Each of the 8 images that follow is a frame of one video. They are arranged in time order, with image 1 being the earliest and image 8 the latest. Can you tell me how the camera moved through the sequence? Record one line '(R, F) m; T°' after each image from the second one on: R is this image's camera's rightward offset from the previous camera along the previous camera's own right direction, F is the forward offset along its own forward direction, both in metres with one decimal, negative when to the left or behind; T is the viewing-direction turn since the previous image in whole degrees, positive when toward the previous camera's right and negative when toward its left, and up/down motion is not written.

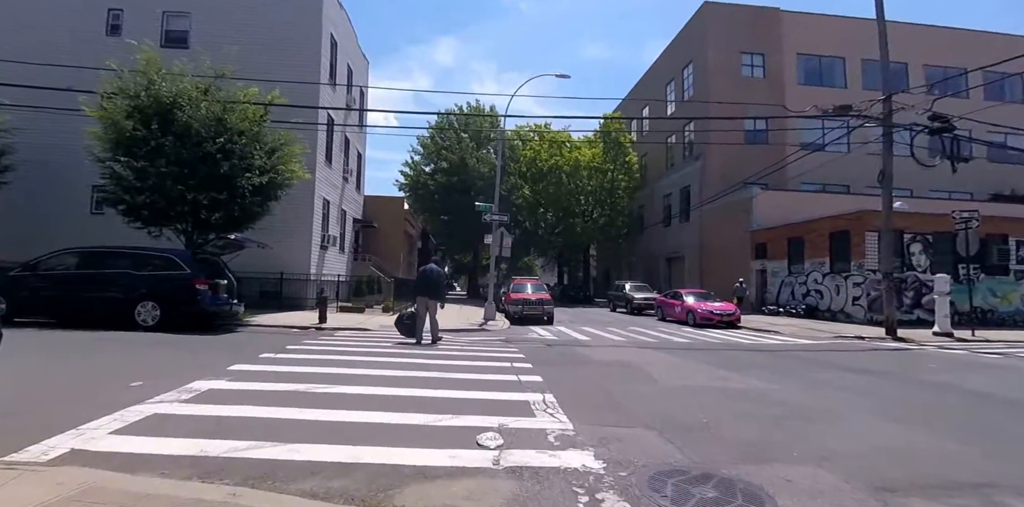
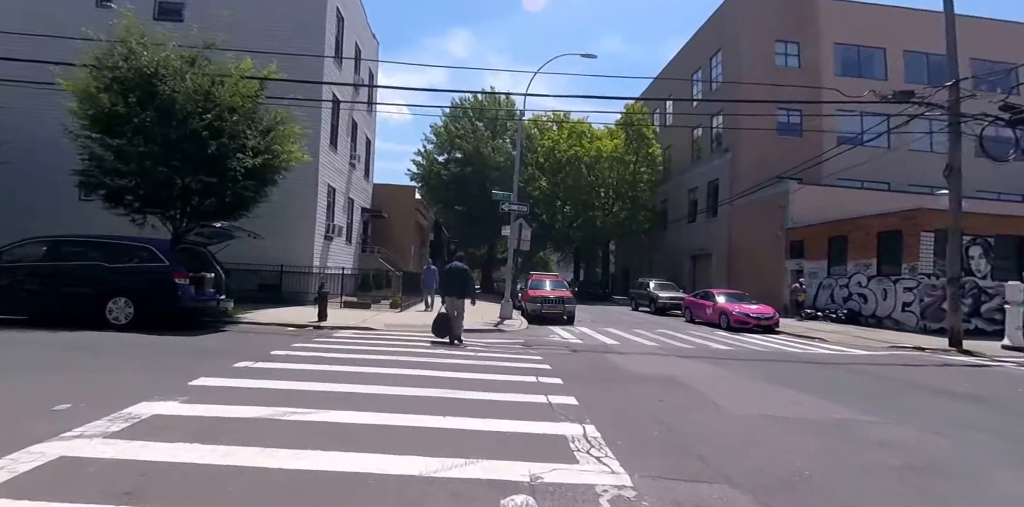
(-0.2, +1.7) m; -2°
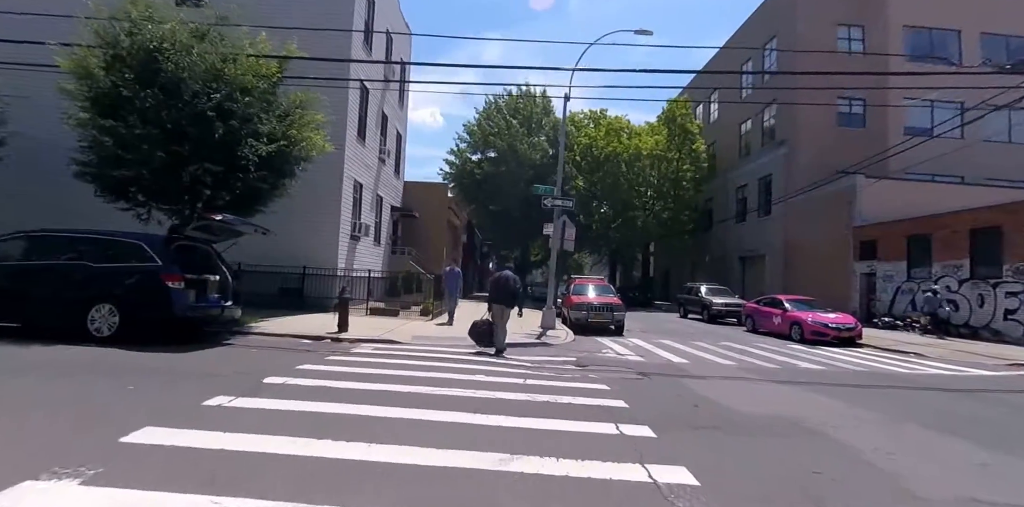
(-0.4, +2.0) m; -3°
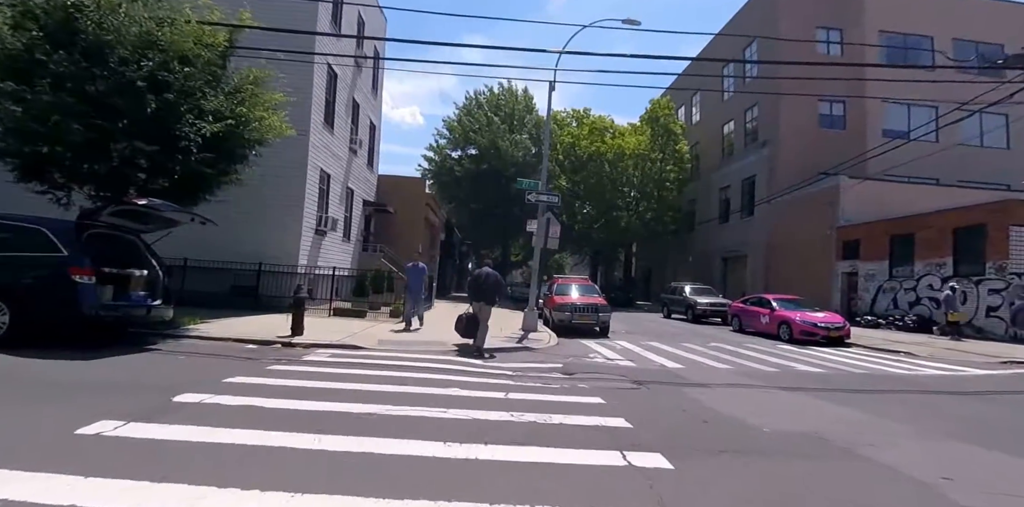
(0.0, +1.2) m; +2°
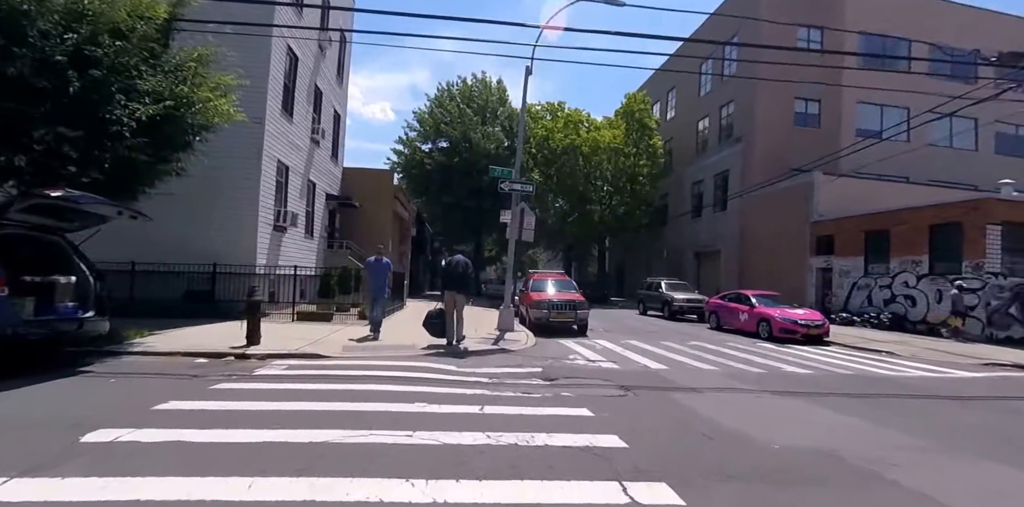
(-0.1, +0.7) m; +3°
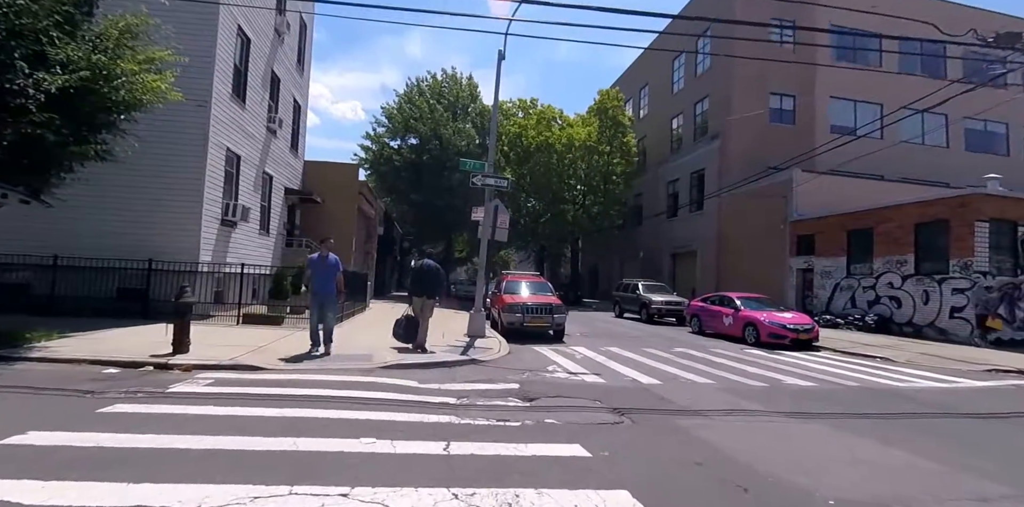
(0.0, +1.4) m; +3°
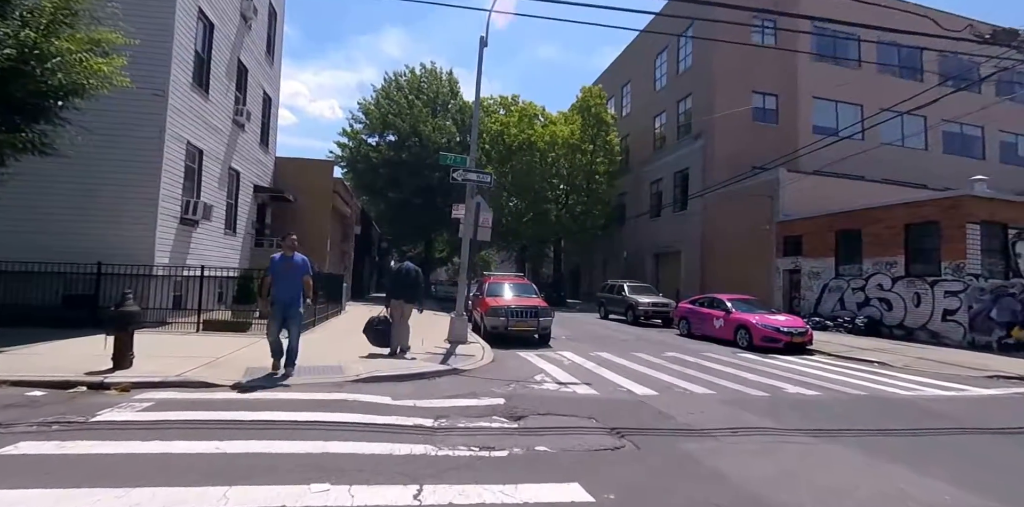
(0.0, +0.9) m; +2°
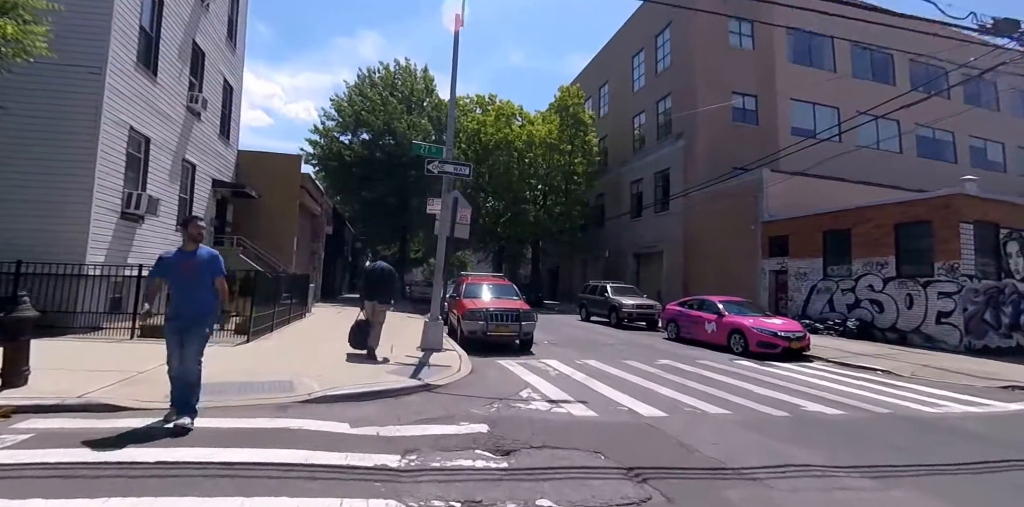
(-0.1, +1.3) m; +3°
